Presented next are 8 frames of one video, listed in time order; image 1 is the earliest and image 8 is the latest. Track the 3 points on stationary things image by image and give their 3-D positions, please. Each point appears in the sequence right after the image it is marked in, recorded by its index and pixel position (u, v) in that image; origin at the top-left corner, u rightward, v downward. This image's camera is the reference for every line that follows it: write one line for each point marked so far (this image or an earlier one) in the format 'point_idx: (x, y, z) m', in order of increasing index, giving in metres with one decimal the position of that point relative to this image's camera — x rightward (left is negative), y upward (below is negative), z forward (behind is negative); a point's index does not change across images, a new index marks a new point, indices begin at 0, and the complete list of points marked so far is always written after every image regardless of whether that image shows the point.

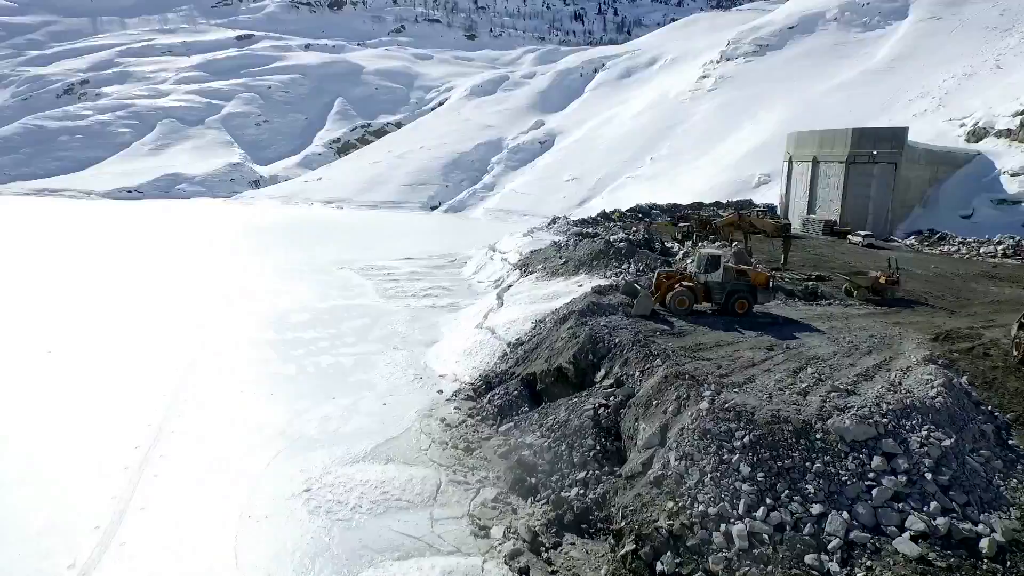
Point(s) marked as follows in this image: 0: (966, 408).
0: (+5.2, -1.4, +7.5) m
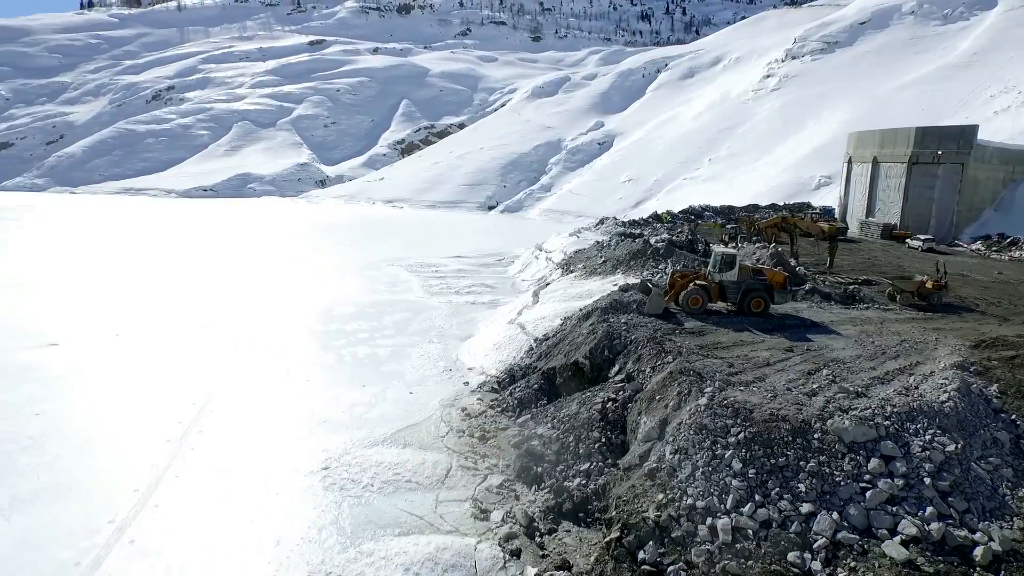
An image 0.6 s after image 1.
0: (+5.2, -1.4, +7.2) m
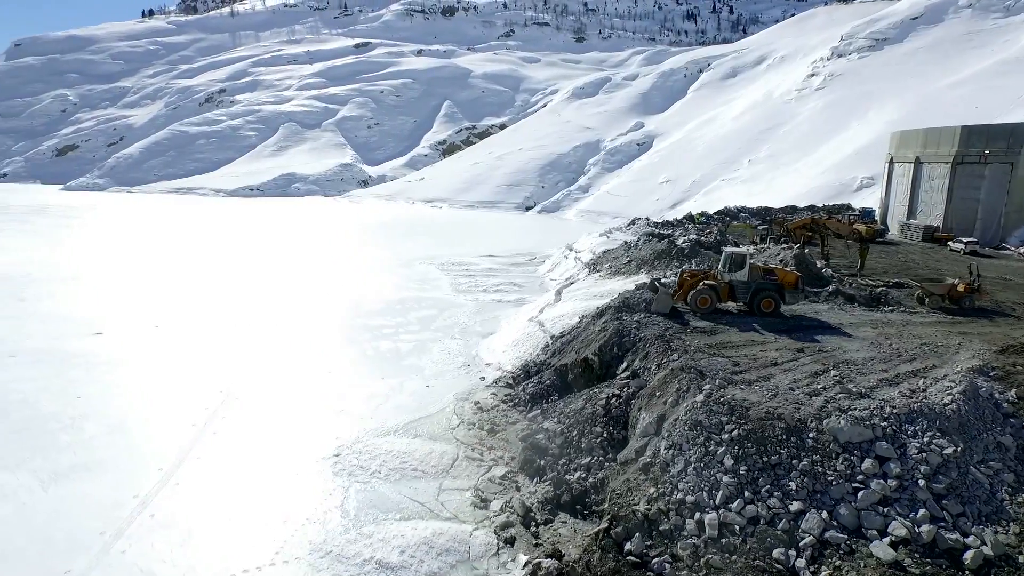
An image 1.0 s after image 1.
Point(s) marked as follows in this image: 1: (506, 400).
0: (+5.1, -1.4, +7.0) m
1: (-0.1, -1.9, +11.3) m
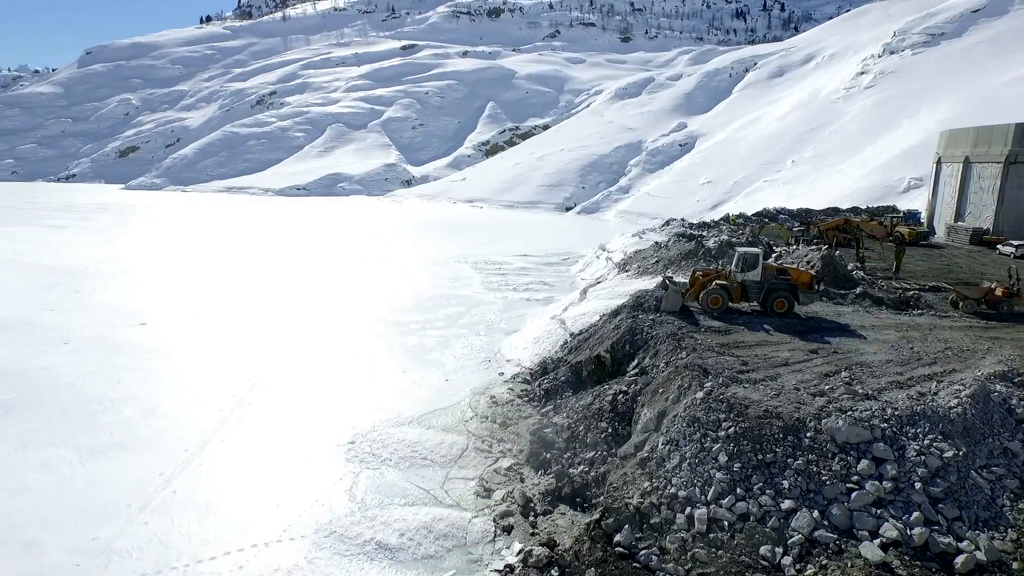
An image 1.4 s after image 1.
0: (+5.1, -1.4, +6.9) m
1: (+0.2, -1.9, +11.4) m
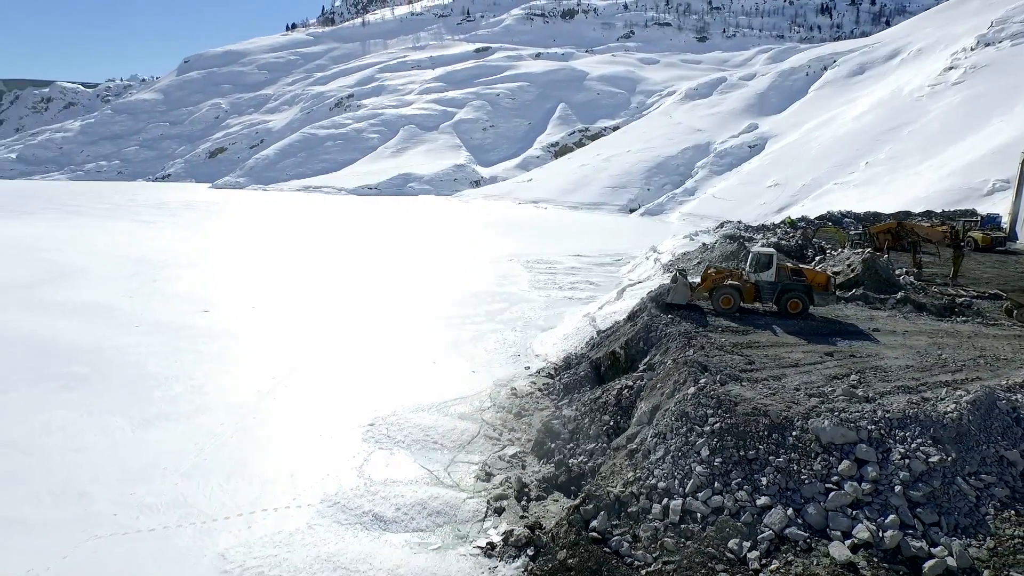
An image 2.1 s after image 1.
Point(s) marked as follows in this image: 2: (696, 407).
0: (+4.9, -1.5, +6.6) m
1: (+0.5, -1.8, +11.7) m
2: (+2.1, -1.4, +7.6) m
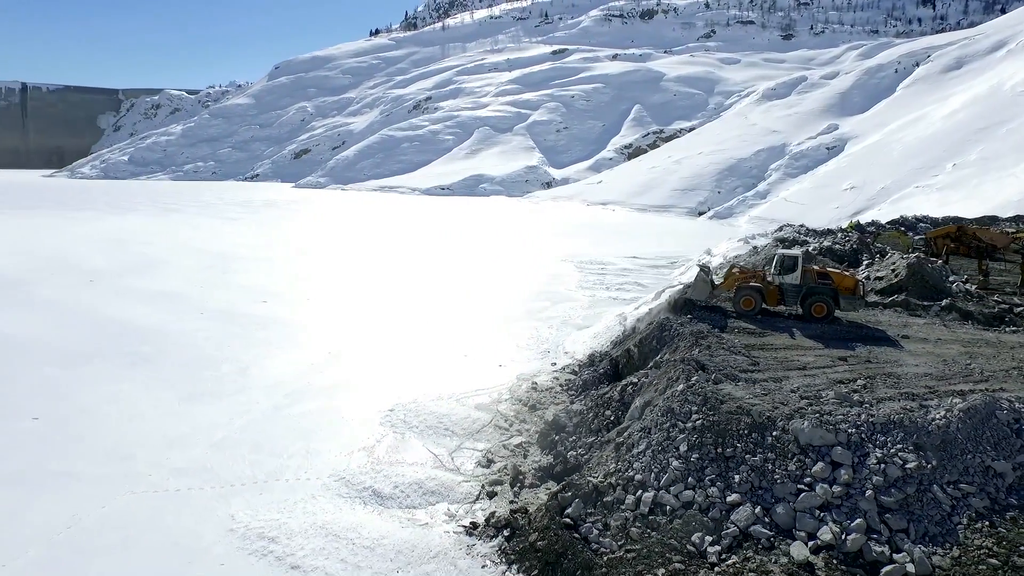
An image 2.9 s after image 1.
0: (+4.6, -1.5, +6.4) m
1: (+0.9, -1.8, +12.0) m
2: (+2.0, -1.4, +7.6) m
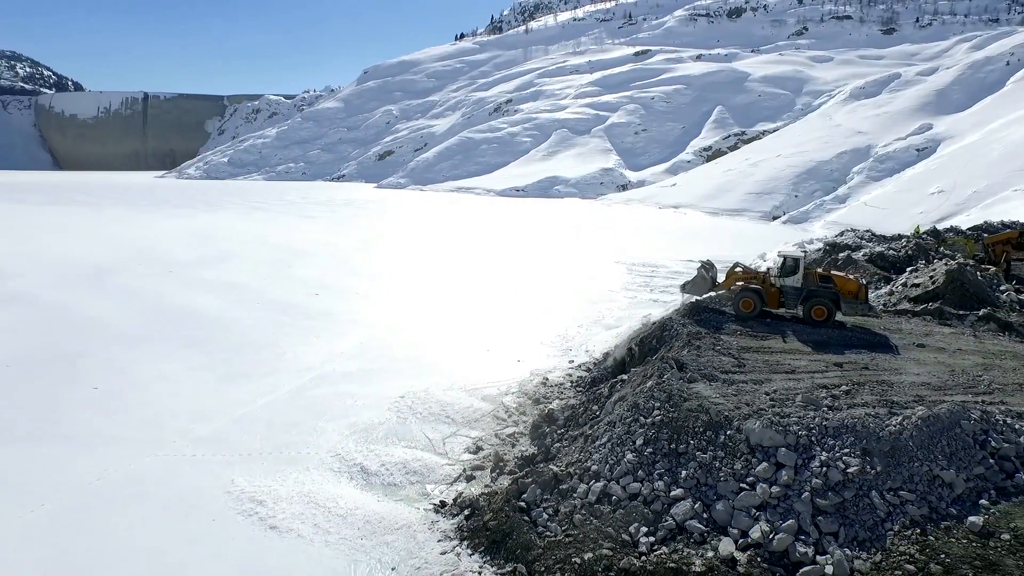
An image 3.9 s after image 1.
0: (+4.0, -1.5, +6.1) m
1: (+1.1, -1.7, +12.2) m
2: (+1.6, -1.3, +7.7) m
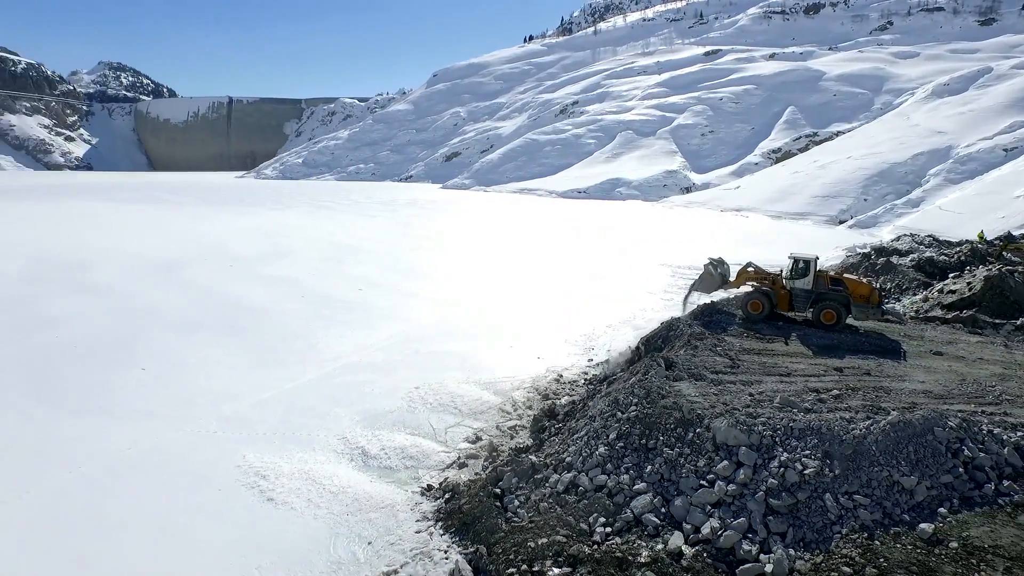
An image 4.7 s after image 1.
0: (+3.6, -1.5, +6.0) m
1: (+1.4, -1.7, +12.3) m
2: (+1.4, -1.3, +7.8) m
